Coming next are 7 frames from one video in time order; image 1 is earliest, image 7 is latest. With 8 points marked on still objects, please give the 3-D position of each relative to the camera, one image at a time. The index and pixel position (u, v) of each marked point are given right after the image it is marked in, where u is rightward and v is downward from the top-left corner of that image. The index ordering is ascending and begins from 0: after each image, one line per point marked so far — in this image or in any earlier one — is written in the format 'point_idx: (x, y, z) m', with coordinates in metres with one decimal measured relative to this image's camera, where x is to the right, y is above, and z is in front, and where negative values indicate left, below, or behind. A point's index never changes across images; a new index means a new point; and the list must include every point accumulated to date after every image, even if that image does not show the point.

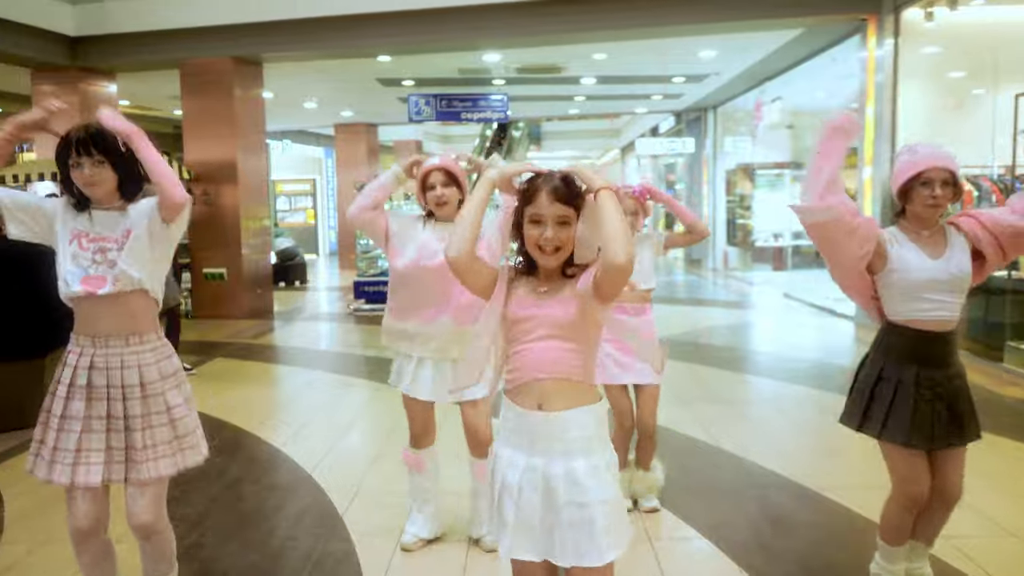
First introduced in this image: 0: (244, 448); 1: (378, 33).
0: (-1.2, -0.7, +3.7) m
1: (-1.1, +2.2, +7.4) m
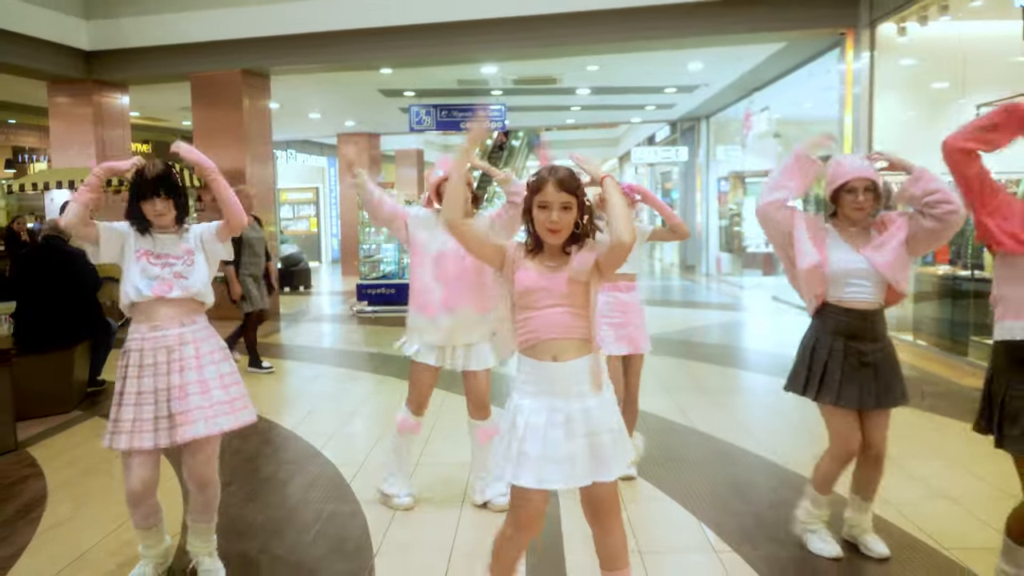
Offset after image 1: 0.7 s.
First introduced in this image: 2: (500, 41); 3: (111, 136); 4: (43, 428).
0: (-1.2, -0.7, +4.1) m
1: (-1.2, +2.2, +7.7) m
2: (-0.1, +2.2, +7.5) m
3: (-4.3, +1.6, +9.2) m
4: (-2.3, -0.7, +4.1) m
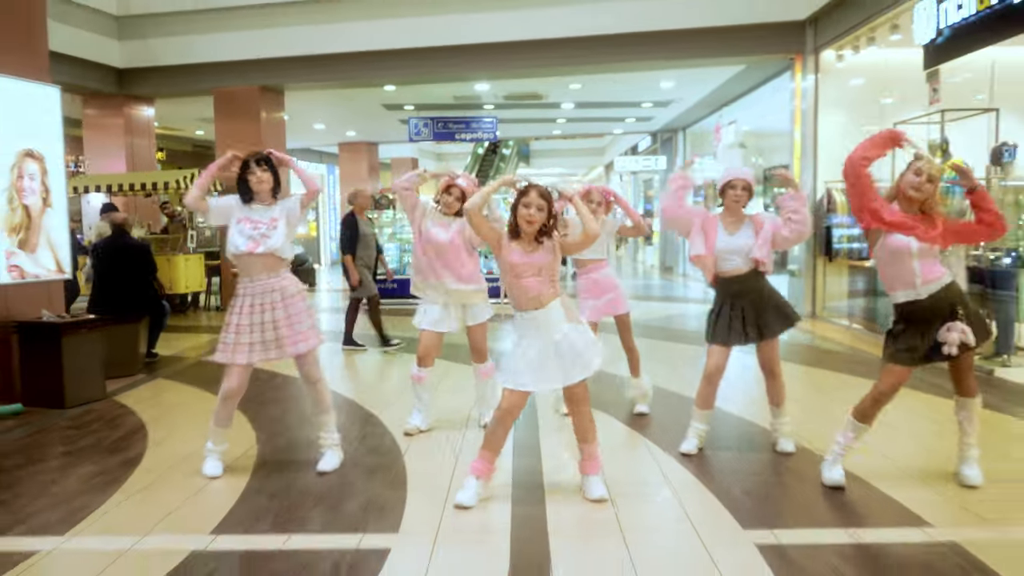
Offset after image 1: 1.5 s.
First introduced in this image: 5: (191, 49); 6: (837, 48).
0: (-1.3, -0.6, +5.0) m
1: (-1.3, +2.3, +8.7) m
2: (-0.2, +2.2, +8.4) m
3: (-4.4, +1.7, +10.1) m
4: (-2.3, -0.6, +5.0) m
5: (-3.4, +2.6, +9.1) m
6: (+2.8, +2.1, +7.3) m
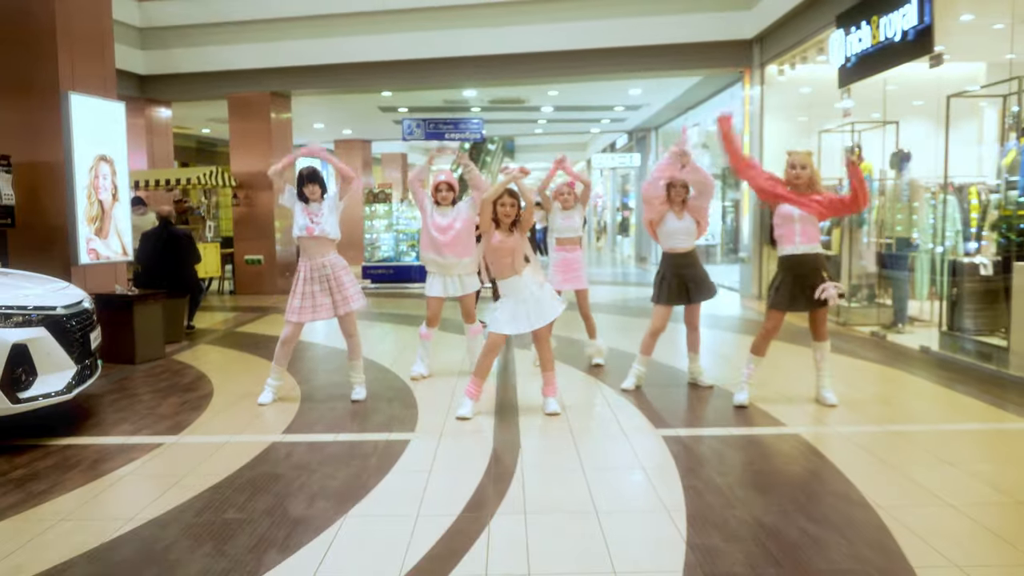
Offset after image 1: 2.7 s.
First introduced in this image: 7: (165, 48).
0: (-1.4, -0.4, +6.1) m
1: (-1.5, +2.4, +9.7) m
2: (-0.4, +2.4, +9.5) m
3: (-4.6, +1.9, +11.1) m
4: (-2.5, -0.4, +6.1) m
5: (-3.6, +2.7, +10.1) m
6: (+2.6, +2.2, +8.4) m
7: (-4.2, +2.9, +10.2) m
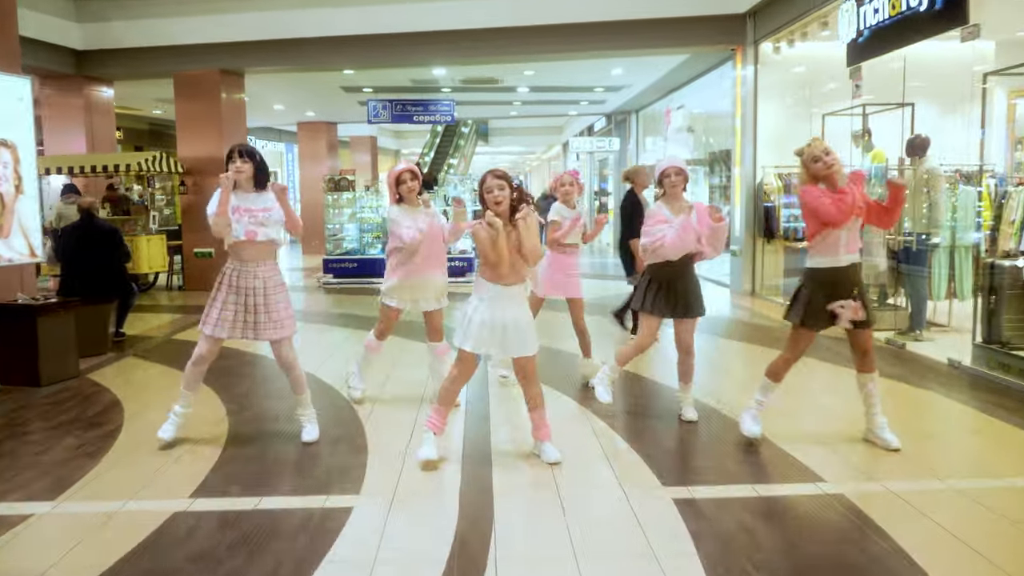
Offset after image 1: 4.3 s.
0: (-1.6, -0.5, +5.3) m
1: (-1.7, +2.5, +8.9) m
2: (-0.7, +2.4, +8.7) m
3: (-4.9, +1.9, +10.1) m
4: (-2.6, -0.5, +5.3) m
5: (-3.9, +2.8, +9.2) m
6: (+2.4, +2.3, +7.7) m
7: (-4.5, +2.9, +9.3) m
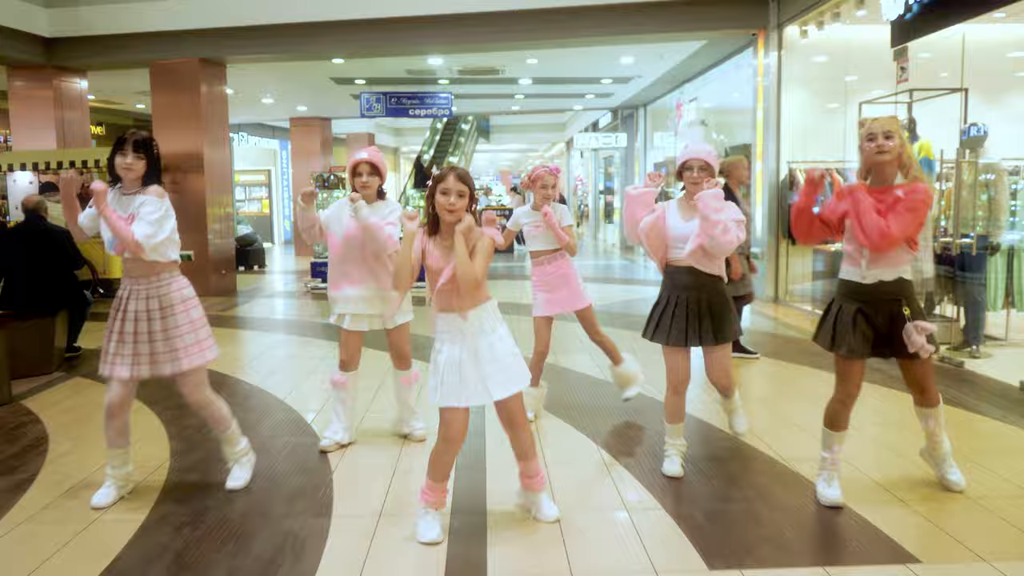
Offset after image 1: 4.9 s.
0: (-1.6, -0.5, +4.6) m
1: (-1.7, +2.4, +8.2) m
2: (-0.6, +2.4, +8.0) m
3: (-4.9, +1.9, +9.5) m
4: (-2.6, -0.5, +4.6) m
5: (-3.9, +2.7, +8.5) m
6: (+2.4, +2.2, +7.0) m
7: (-4.5, +2.9, +8.6) m
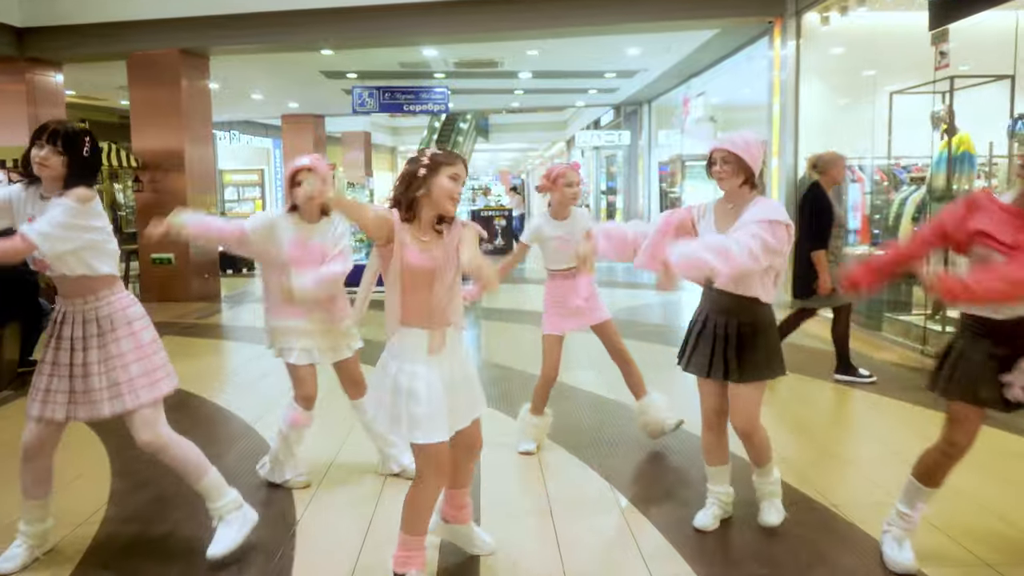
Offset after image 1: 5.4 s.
0: (-1.6, -0.6, +4.1) m
1: (-1.7, +2.4, +7.7) m
2: (-0.7, +2.3, +7.5) m
3: (-4.9, +1.8, +9.0) m
4: (-2.6, -0.6, +4.1) m
5: (-3.9, +2.7, +8.0) m
6: (+2.4, +2.2, +6.6) m
7: (-4.5, +2.8, +8.1) m
